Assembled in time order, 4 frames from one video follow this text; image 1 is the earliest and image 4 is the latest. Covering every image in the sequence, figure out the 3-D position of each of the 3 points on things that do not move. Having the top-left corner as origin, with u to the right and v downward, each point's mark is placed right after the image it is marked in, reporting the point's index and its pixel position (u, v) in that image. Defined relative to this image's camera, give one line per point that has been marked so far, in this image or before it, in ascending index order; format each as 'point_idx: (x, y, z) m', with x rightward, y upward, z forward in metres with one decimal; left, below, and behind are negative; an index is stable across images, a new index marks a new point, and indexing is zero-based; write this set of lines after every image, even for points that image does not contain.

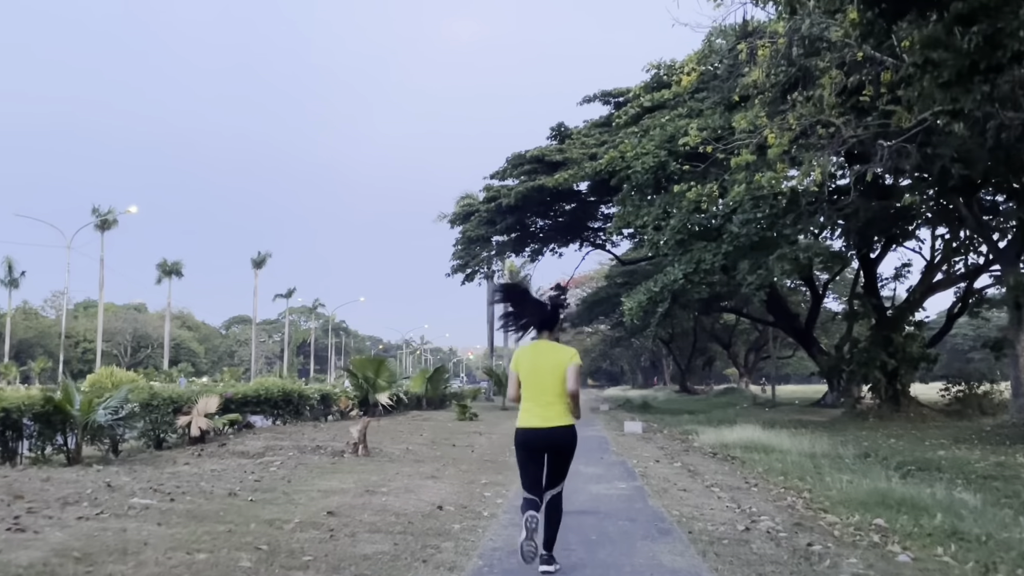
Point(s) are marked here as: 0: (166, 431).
0: (-4.8, -2.0, +12.8) m
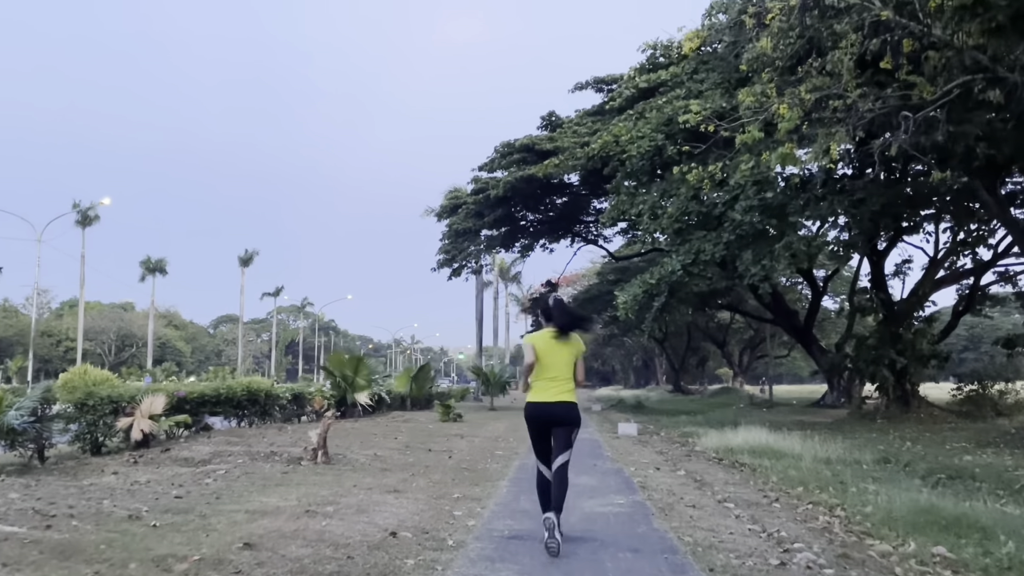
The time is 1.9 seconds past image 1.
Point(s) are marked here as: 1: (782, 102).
0: (-5.0, -1.8, +11.4) m
1: (+4.0, +2.8, +13.7) m
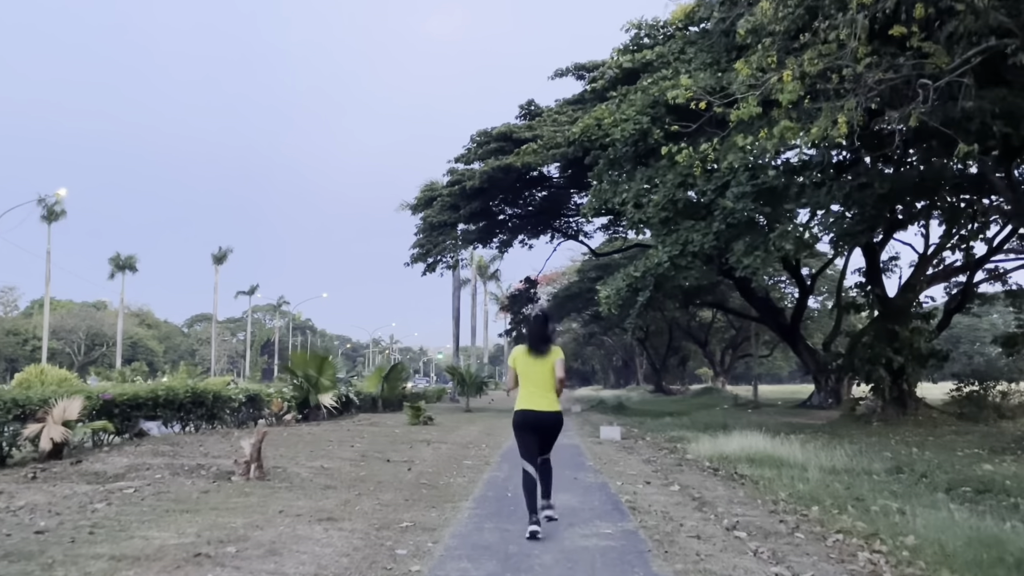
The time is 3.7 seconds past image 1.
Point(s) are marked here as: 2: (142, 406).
0: (-5.3, -1.7, +9.8) m
1: (+3.6, +2.9, +12.3) m
2: (-5.2, -1.7, +13.2) m
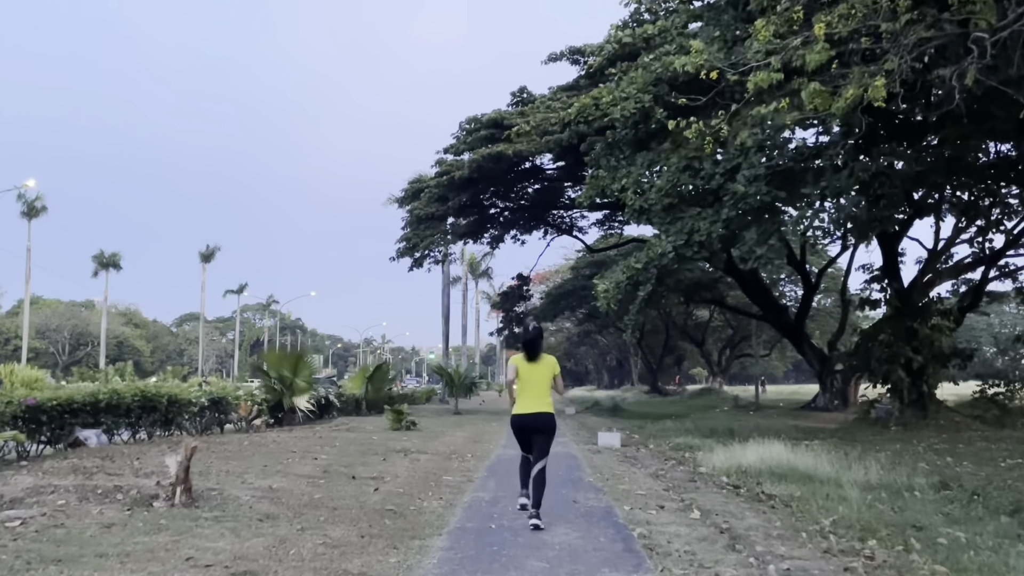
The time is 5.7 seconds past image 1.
0: (-5.4, -1.5, +8.2) m
1: (+3.5, +3.0, +10.8) m
2: (-5.4, -1.5, +11.5) m
